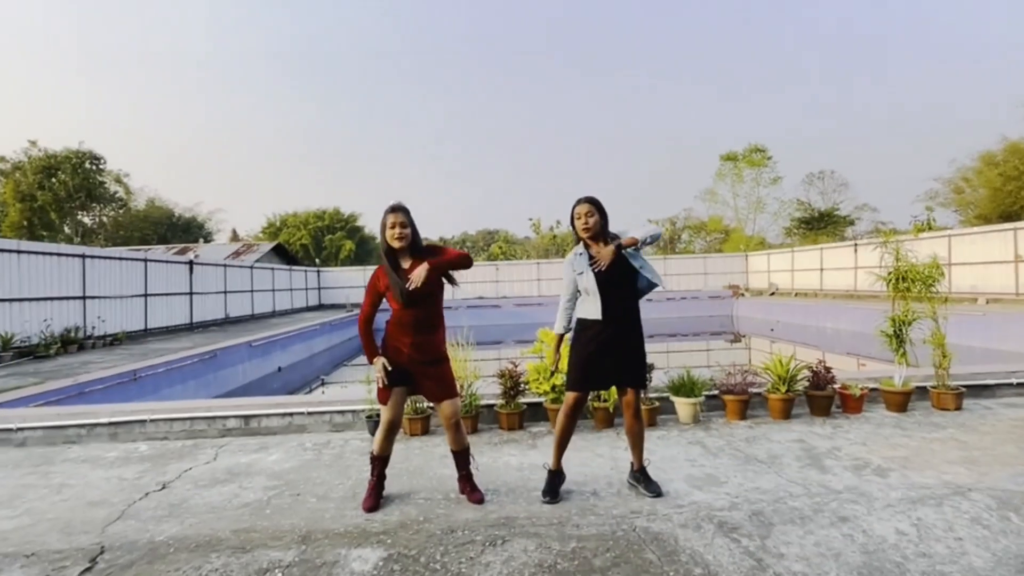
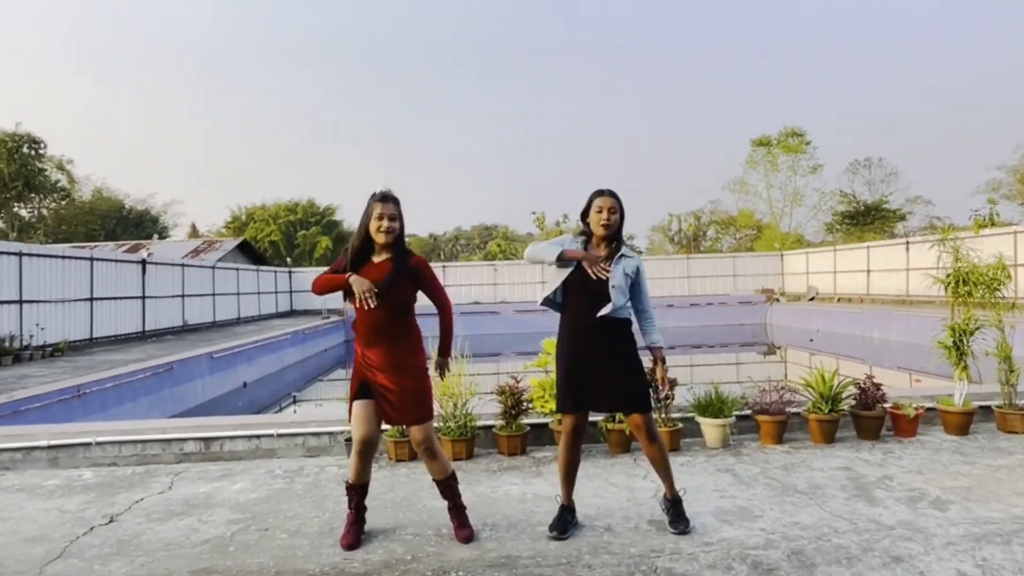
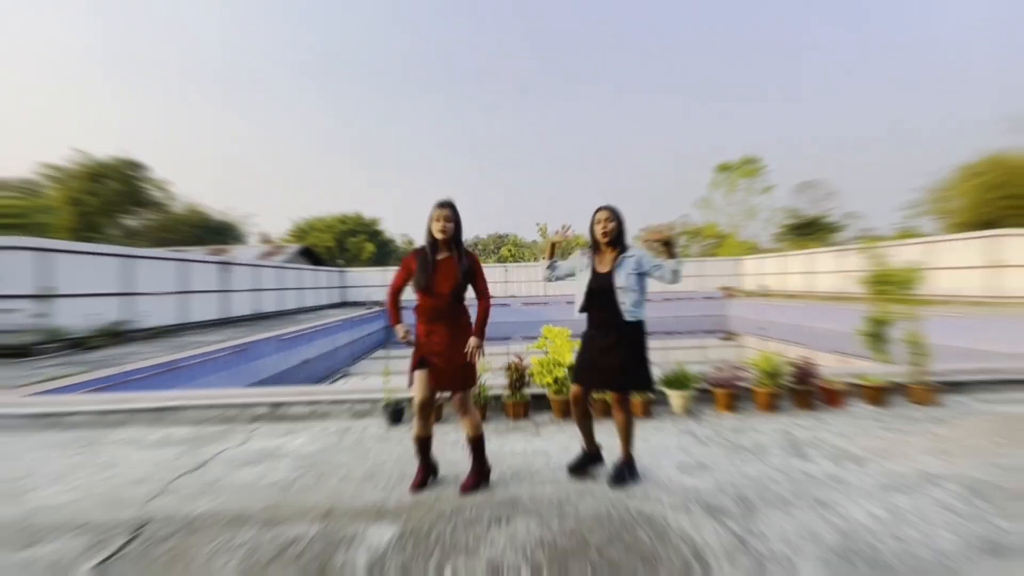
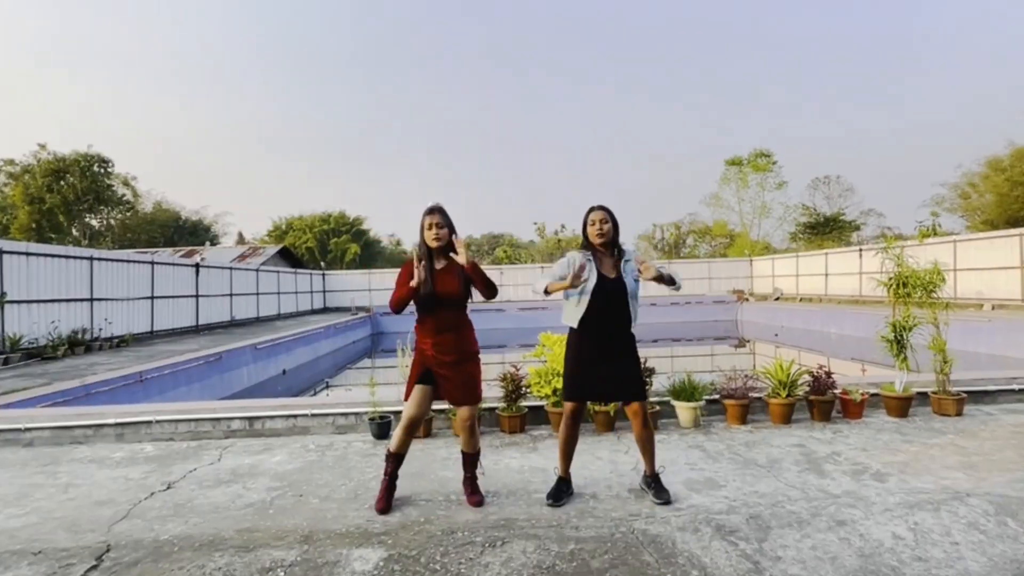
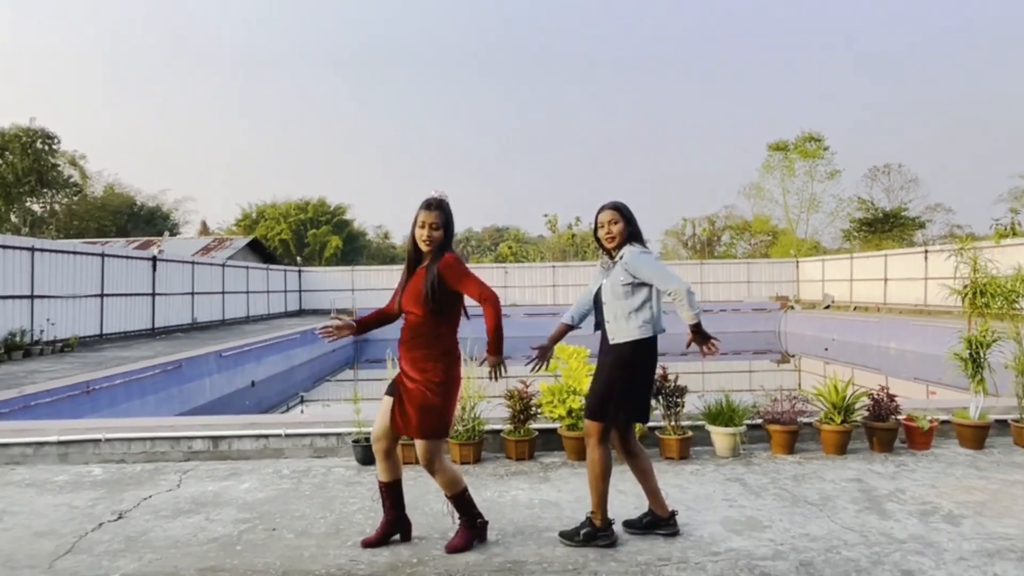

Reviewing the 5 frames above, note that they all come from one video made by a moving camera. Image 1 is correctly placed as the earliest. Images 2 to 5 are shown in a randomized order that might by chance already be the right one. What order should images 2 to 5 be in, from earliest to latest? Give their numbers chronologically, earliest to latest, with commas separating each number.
2, 5, 3, 4
